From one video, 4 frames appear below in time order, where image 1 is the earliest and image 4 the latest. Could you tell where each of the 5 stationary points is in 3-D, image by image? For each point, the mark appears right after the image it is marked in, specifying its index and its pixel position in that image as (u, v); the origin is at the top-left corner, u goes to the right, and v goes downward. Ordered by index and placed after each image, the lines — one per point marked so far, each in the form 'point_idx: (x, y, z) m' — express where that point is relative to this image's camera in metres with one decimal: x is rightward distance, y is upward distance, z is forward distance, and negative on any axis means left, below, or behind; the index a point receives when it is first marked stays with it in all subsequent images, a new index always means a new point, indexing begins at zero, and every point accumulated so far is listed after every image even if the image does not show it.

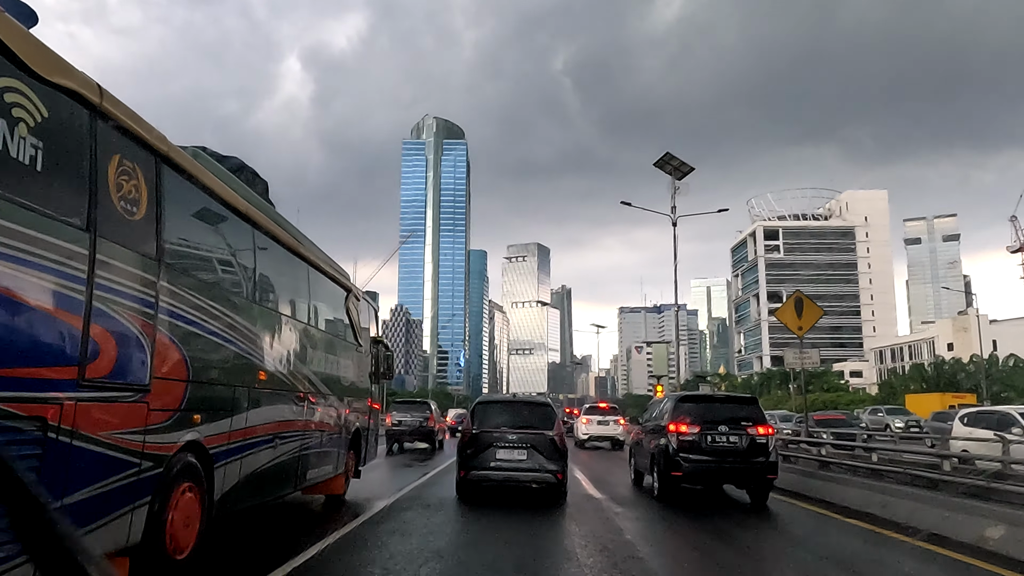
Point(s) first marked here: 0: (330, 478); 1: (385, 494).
0: (-2.5, -2.6, +10.0) m
1: (-2.4, -4.0, +13.9) m
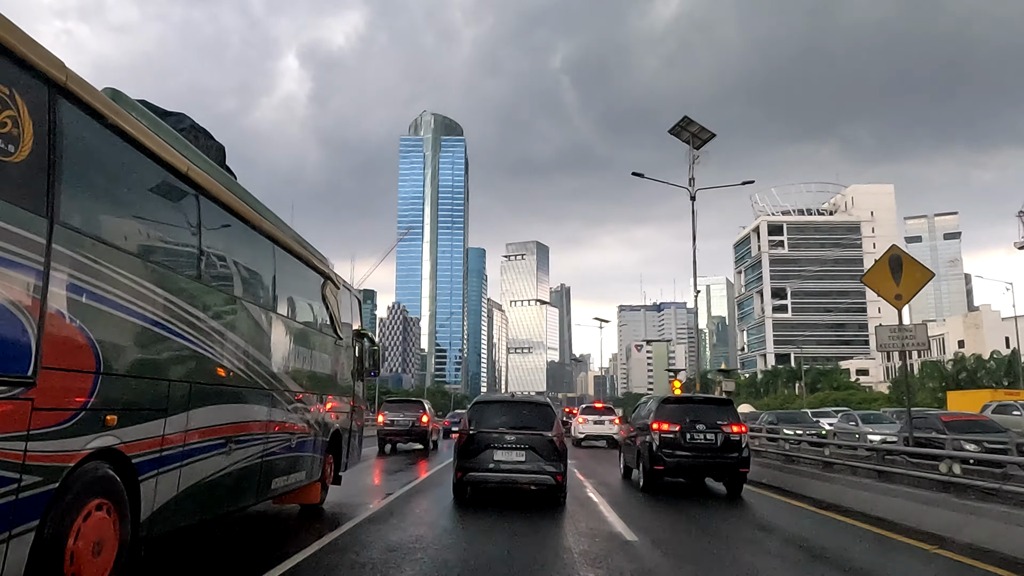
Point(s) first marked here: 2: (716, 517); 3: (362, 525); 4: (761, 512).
0: (-2.6, -2.4, +8.9) m
1: (-2.5, -3.8, +12.8) m
2: (+3.2, -3.8, +11.9) m
3: (-2.1, -3.2, +9.9) m
4: (+4.2, -3.9, +12.4) m
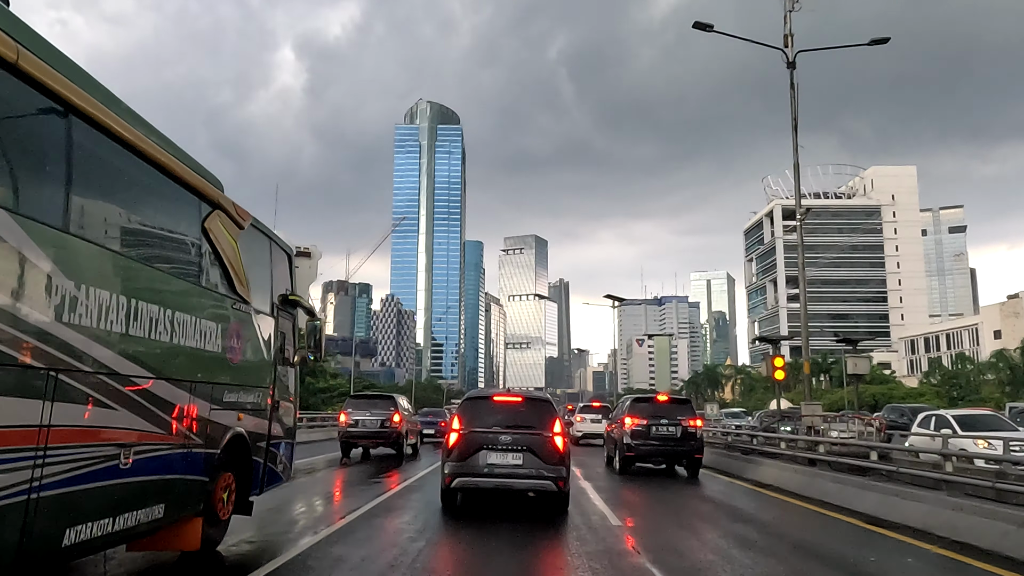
0: (-2.7, -1.9, +5.6) m
1: (-2.6, -3.1, +9.5) m
2: (+3.1, -3.2, +8.7) m
3: (-2.2, -2.6, +6.7) m
4: (+4.1, -3.3, +9.2) m
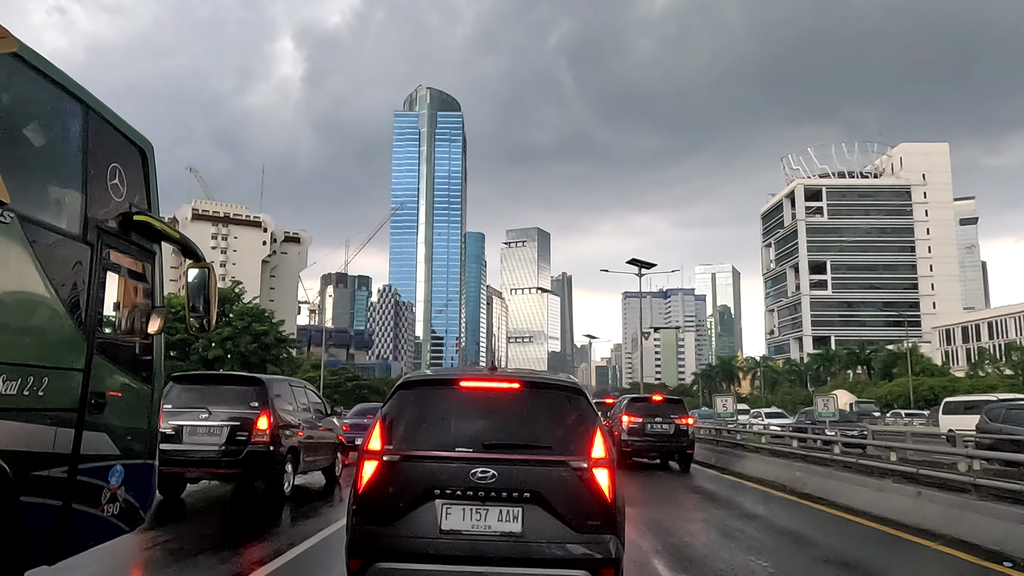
0: (-2.7, -1.3, +2.3) m
1: (-2.6, -2.6, +6.2) m
2: (+3.1, -2.6, +5.3) m
3: (-2.2, -2.1, +3.4) m
4: (+4.0, -2.7, +5.9) m
